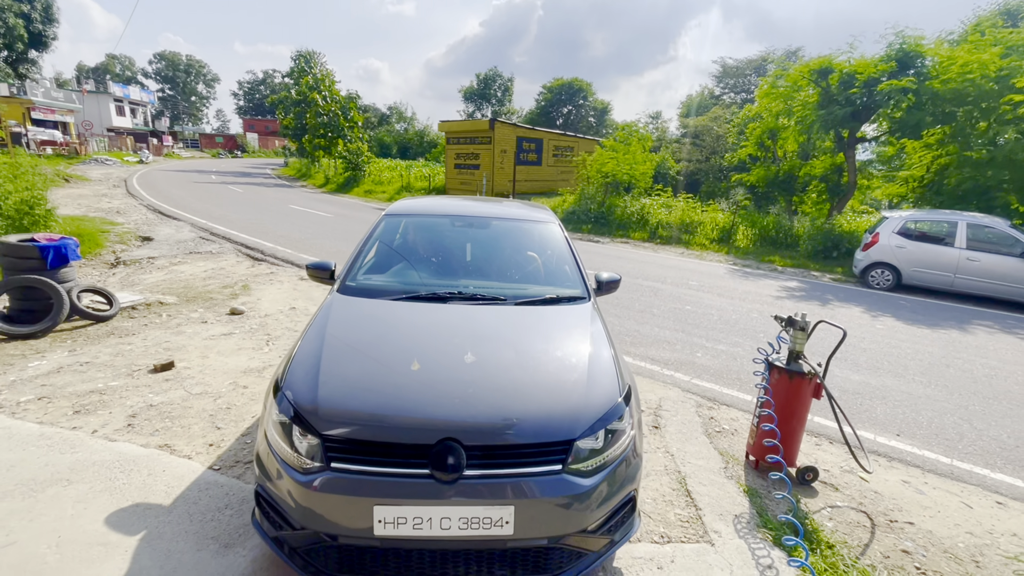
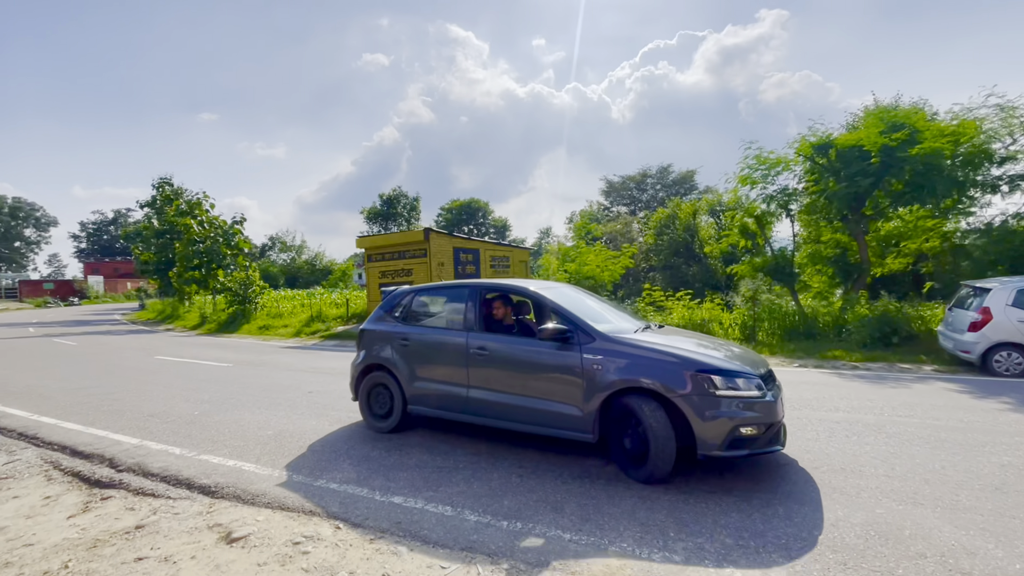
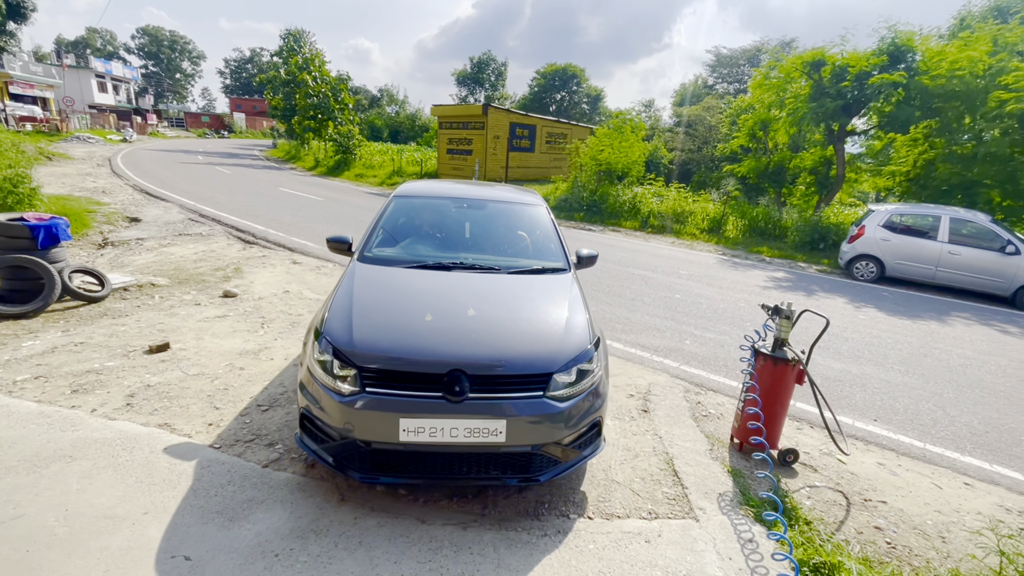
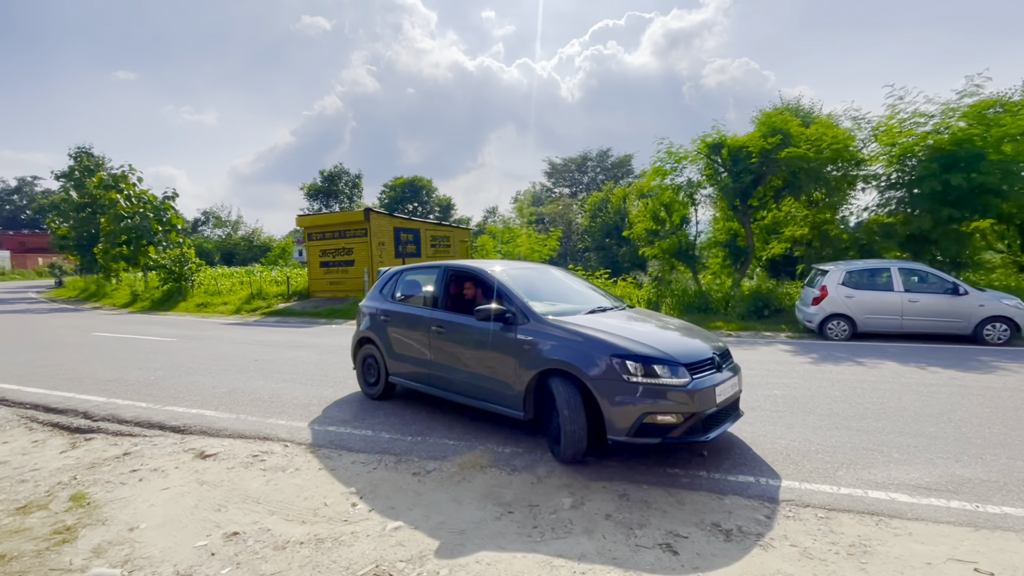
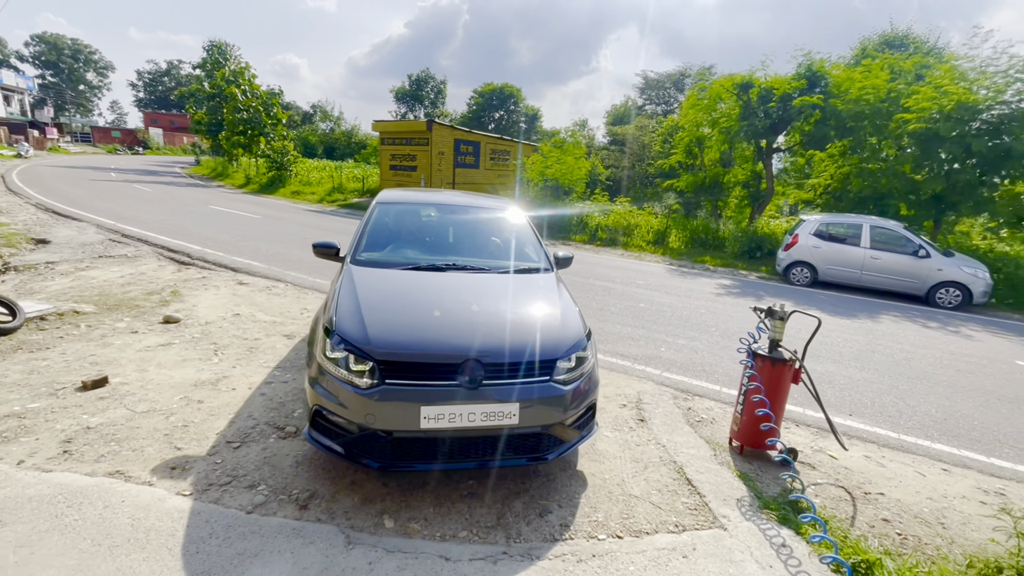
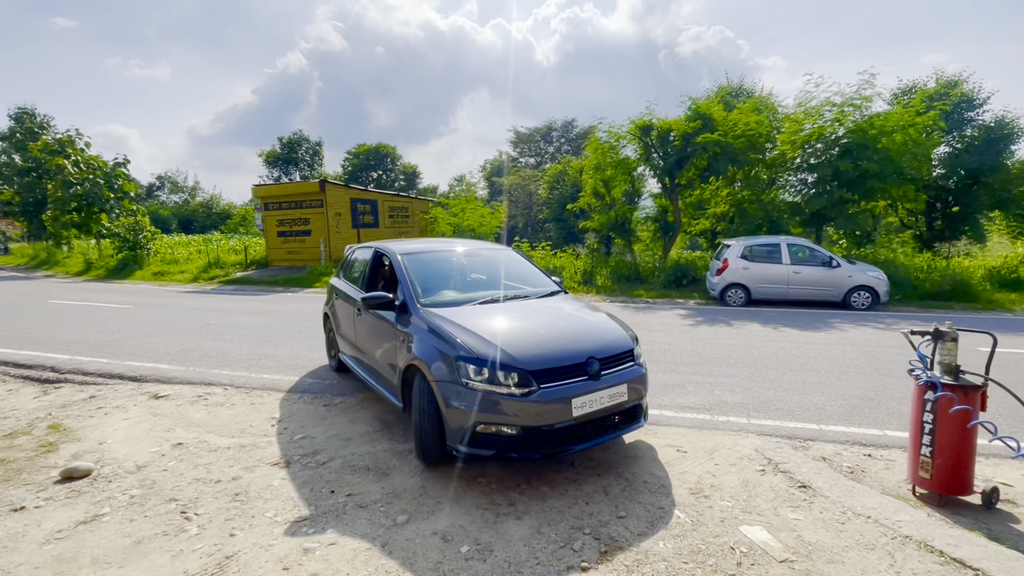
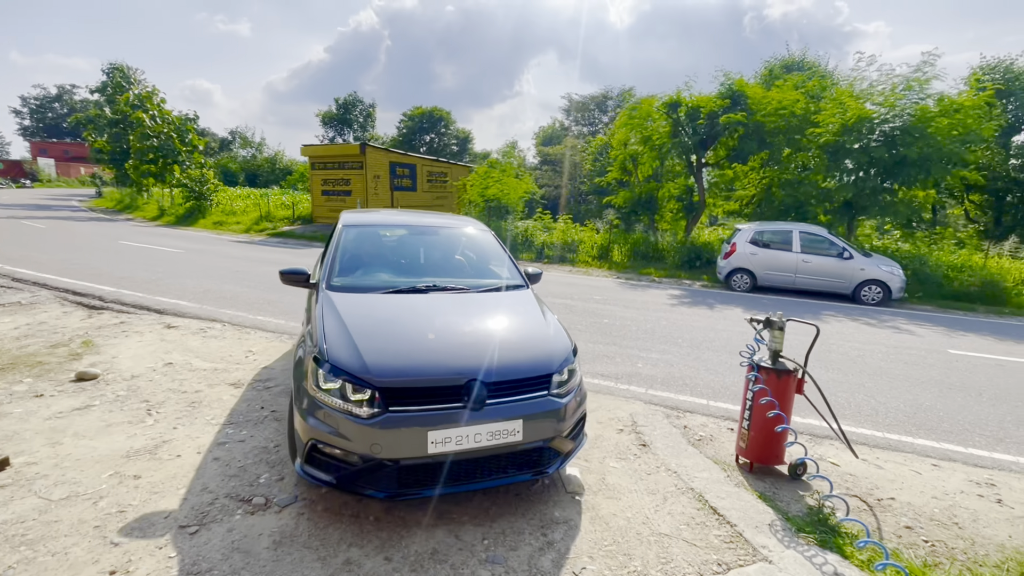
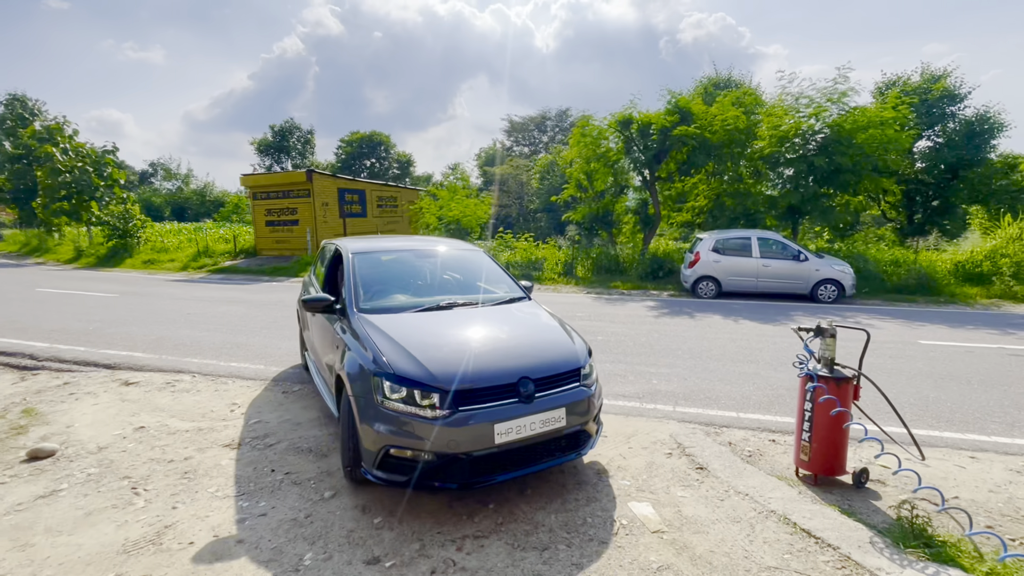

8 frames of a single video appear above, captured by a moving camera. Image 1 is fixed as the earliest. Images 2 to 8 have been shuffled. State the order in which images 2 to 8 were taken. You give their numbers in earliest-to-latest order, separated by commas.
3, 5, 7, 8, 6, 4, 2
